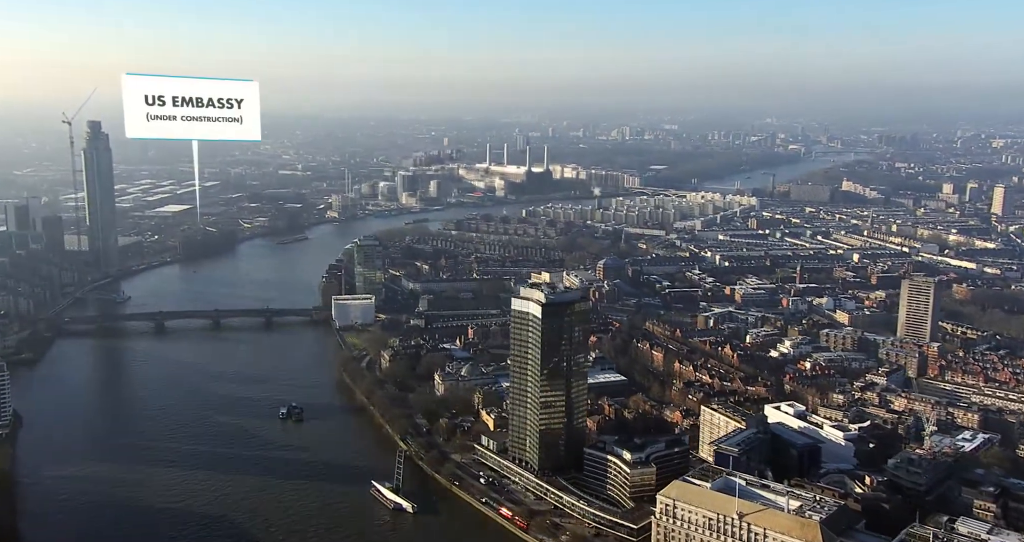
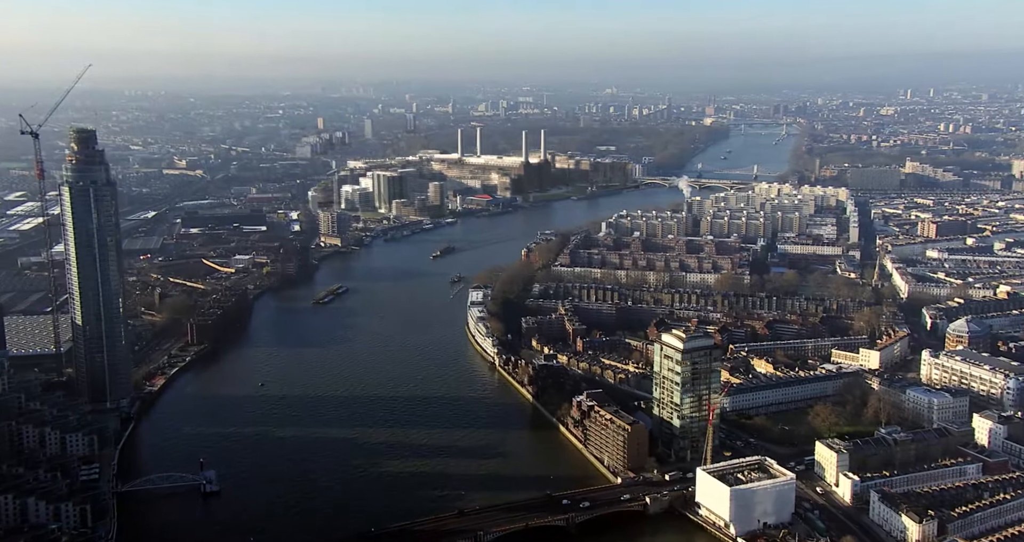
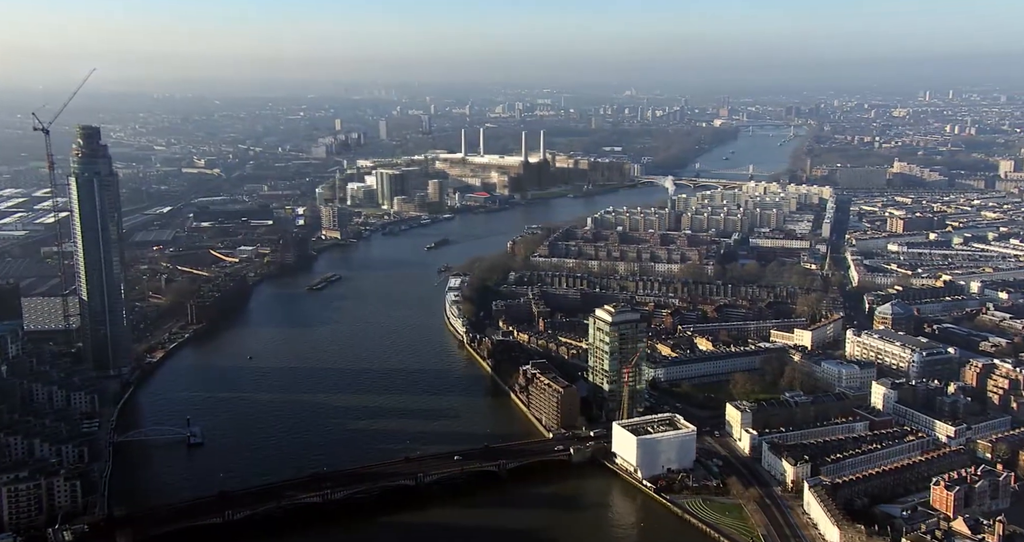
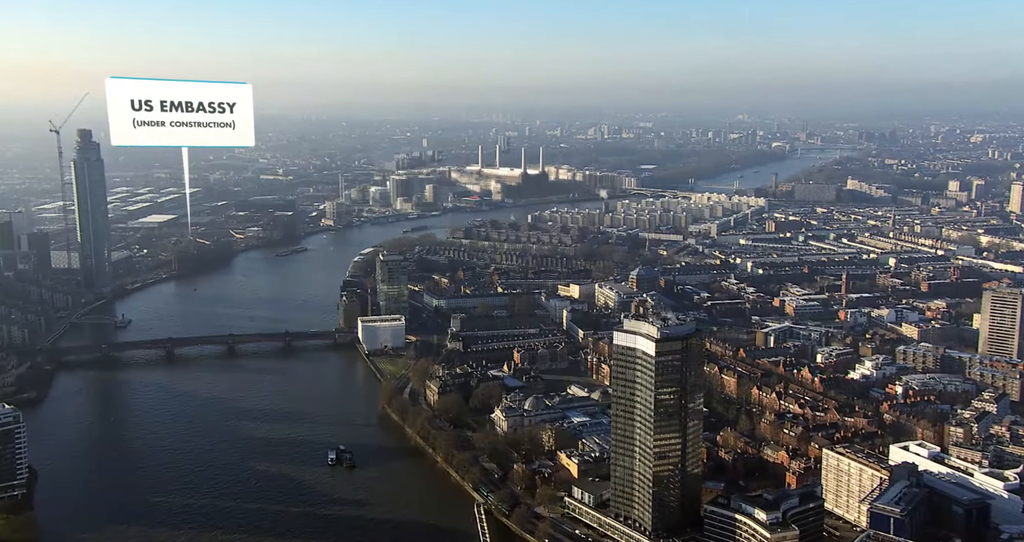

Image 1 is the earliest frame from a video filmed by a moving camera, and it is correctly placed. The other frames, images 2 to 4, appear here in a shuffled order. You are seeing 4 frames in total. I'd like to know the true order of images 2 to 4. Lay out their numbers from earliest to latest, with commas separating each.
4, 3, 2
